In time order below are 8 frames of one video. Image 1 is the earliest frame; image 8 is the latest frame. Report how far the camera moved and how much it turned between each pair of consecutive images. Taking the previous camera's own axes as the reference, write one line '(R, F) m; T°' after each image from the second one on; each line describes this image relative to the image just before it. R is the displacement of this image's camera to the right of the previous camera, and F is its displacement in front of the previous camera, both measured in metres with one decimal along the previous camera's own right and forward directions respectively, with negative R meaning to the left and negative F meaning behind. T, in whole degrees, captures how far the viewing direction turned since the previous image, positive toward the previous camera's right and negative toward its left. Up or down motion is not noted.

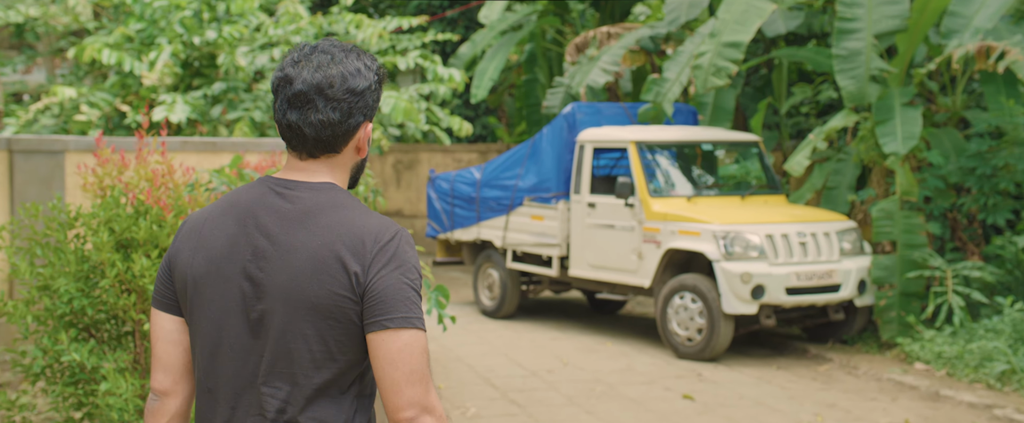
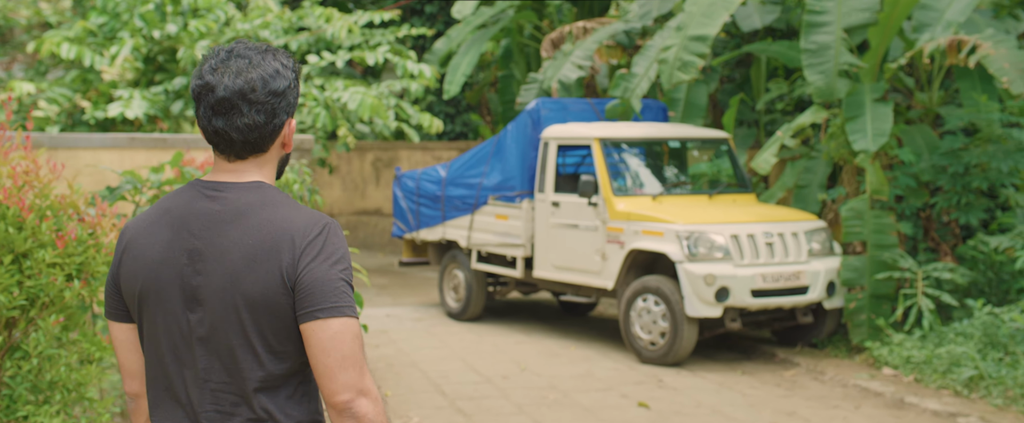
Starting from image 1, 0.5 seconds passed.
(+0.3, +0.3) m; +1°
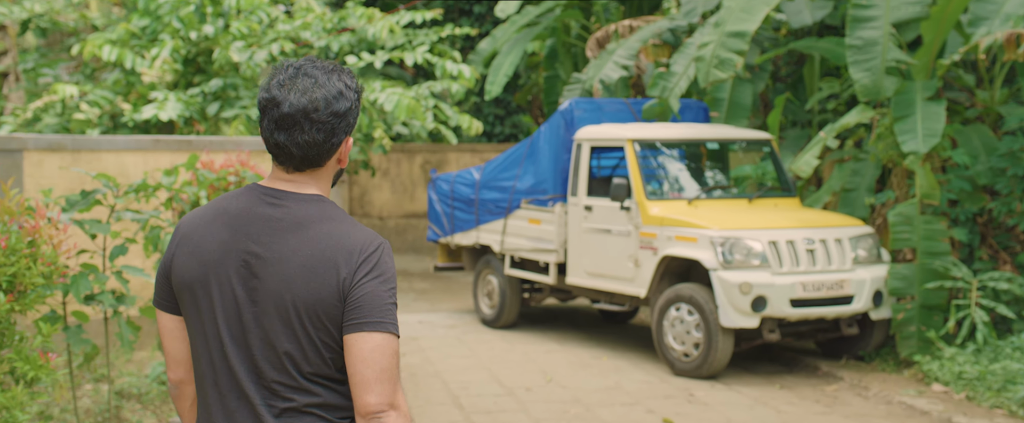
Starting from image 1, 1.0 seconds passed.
(+0.3, +0.2) m; -4°
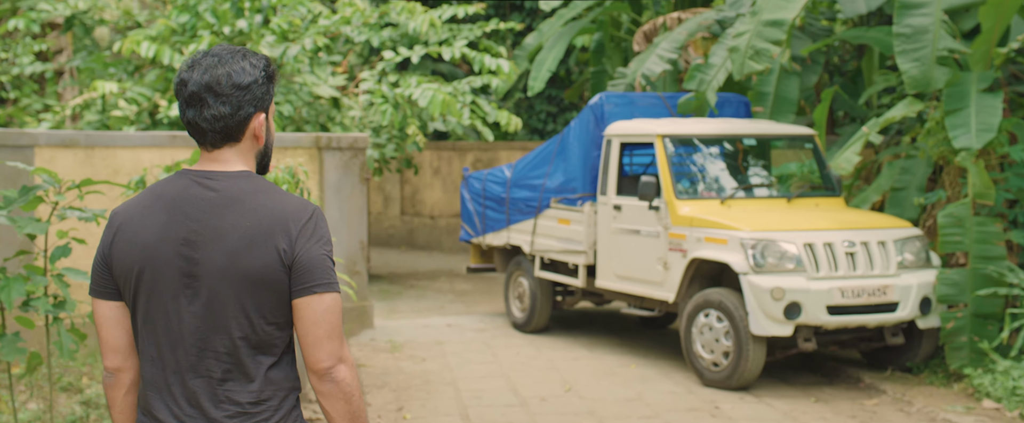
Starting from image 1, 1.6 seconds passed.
(+0.4, +0.3) m; -4°
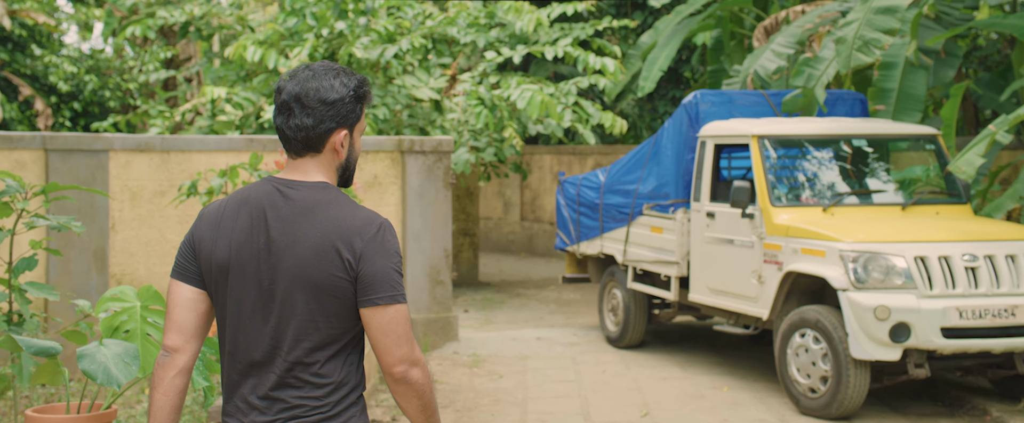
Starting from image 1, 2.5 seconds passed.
(+0.5, +0.4) m; -9°
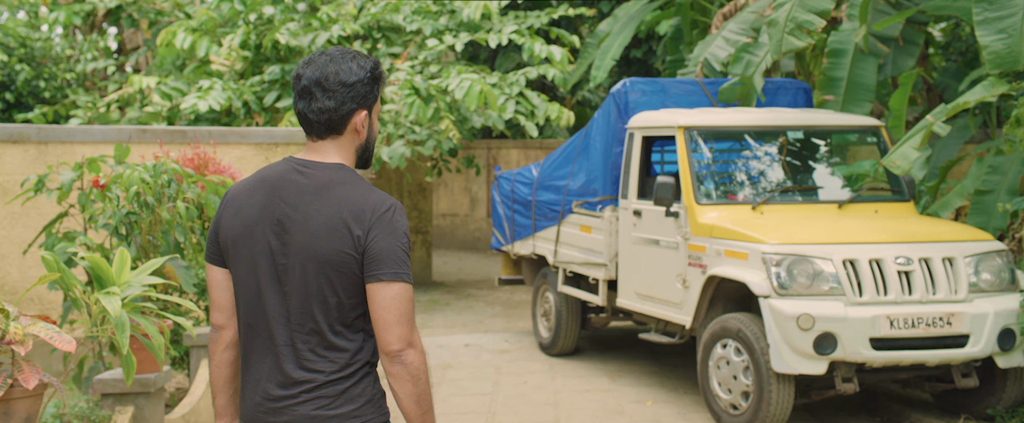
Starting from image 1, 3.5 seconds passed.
(+0.7, +0.6) m; 0°
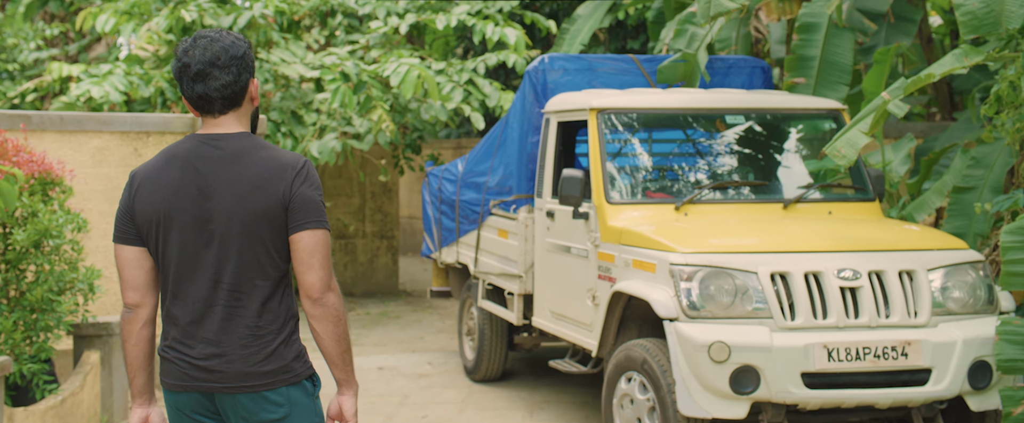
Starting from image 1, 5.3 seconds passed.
(+1.0, +1.1) m; -2°
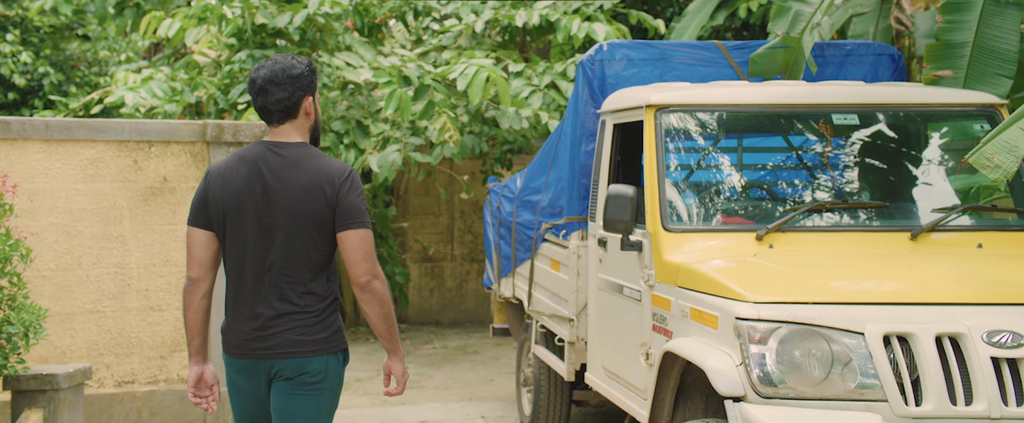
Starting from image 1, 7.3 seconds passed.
(+0.5, +1.2) m; -9°
